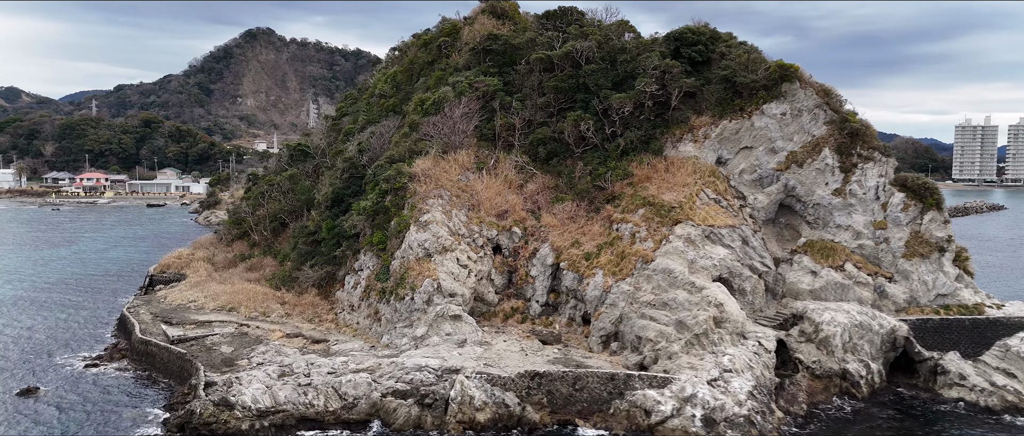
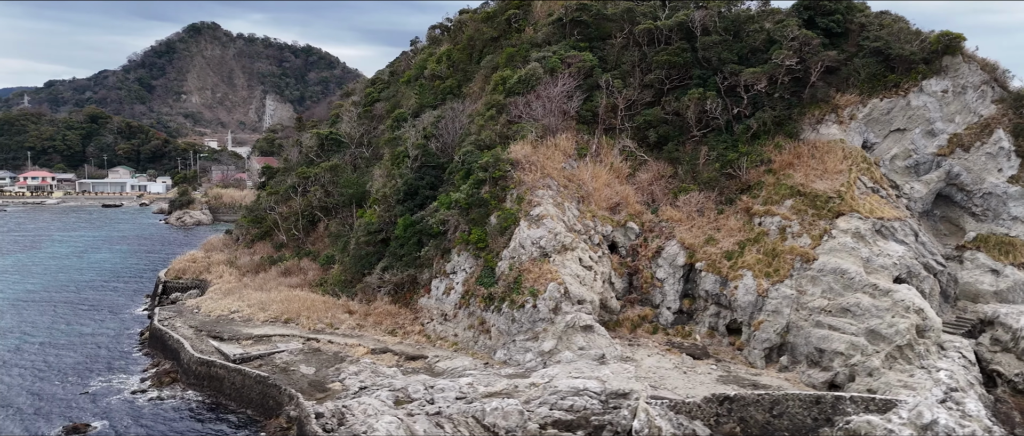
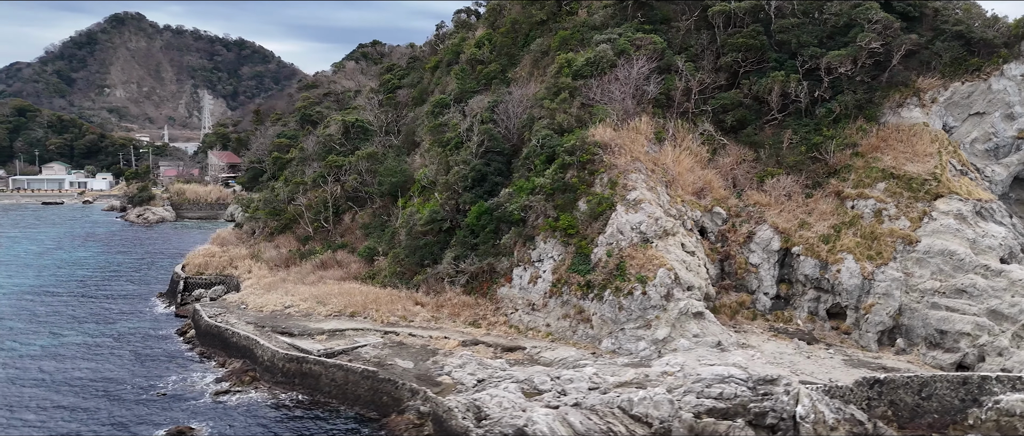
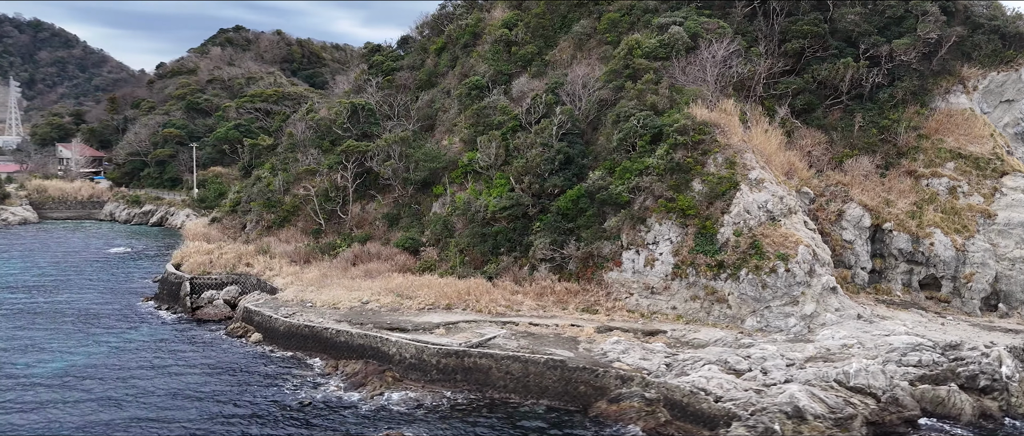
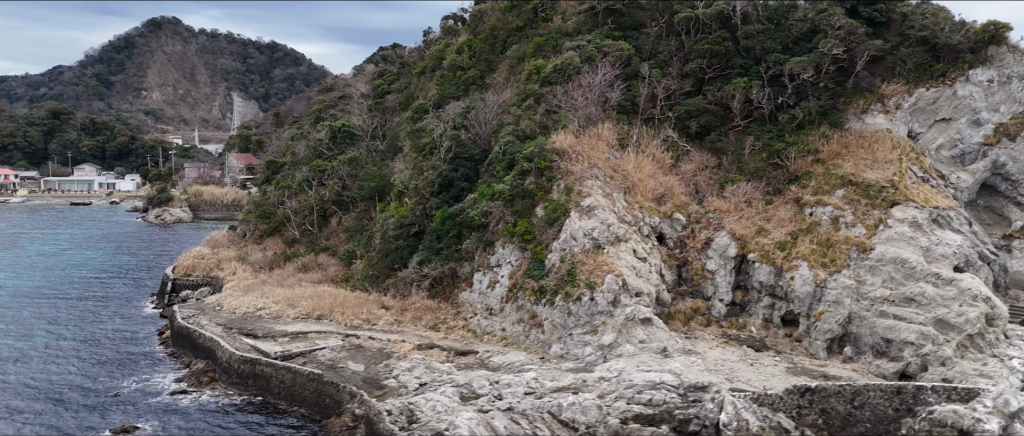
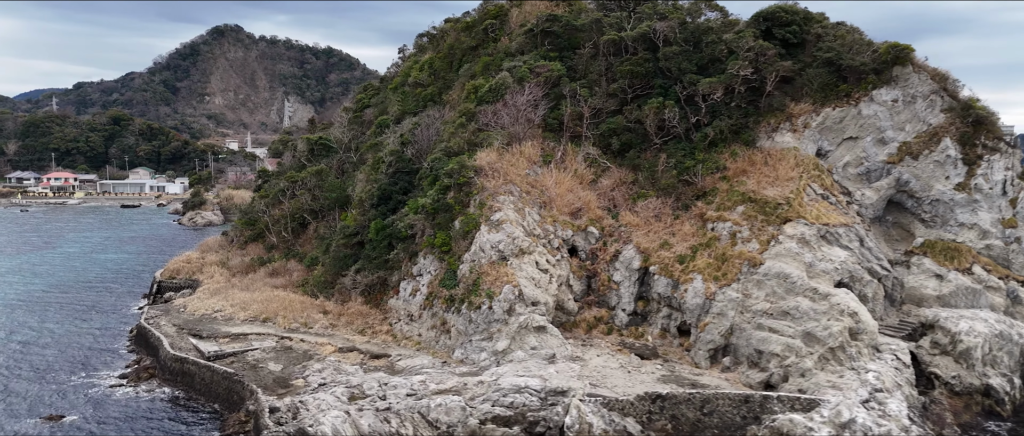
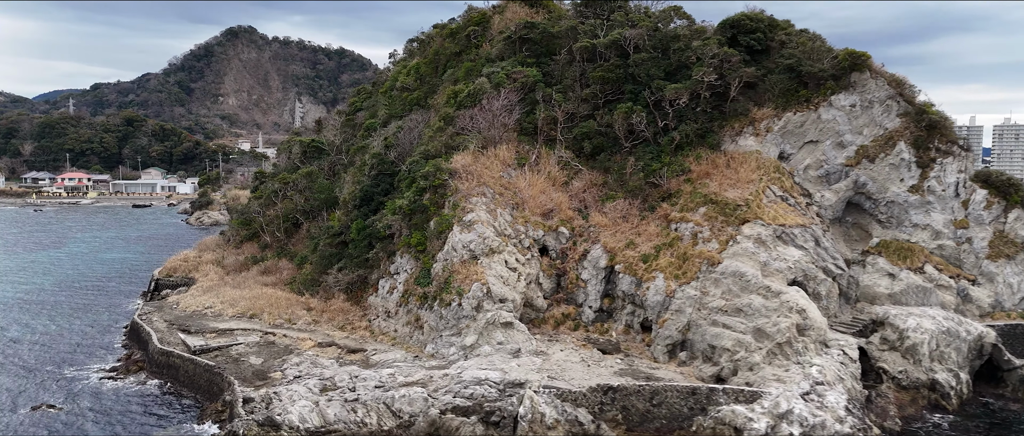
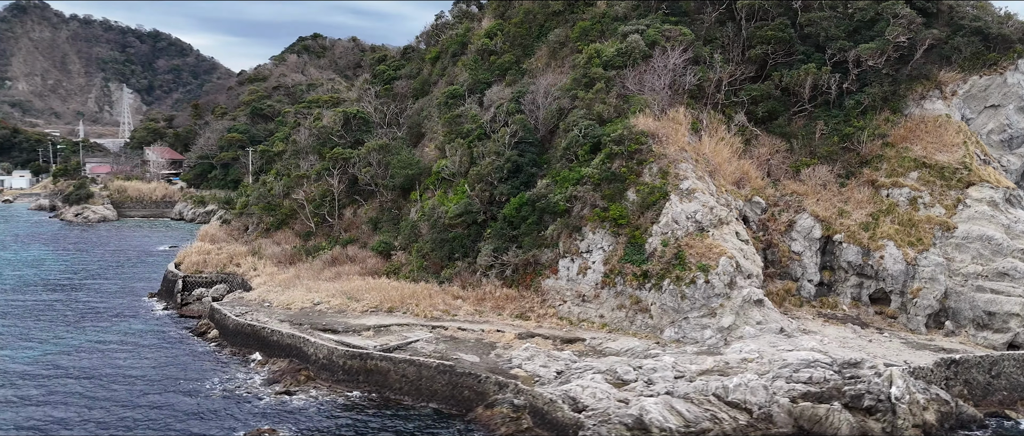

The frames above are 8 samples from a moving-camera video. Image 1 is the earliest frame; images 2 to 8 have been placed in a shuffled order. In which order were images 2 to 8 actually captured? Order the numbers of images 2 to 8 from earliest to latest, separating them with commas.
7, 6, 2, 5, 3, 8, 4
